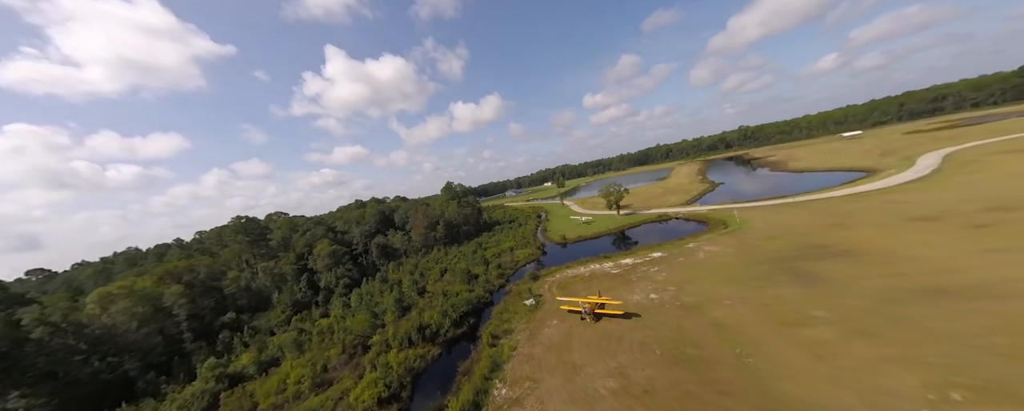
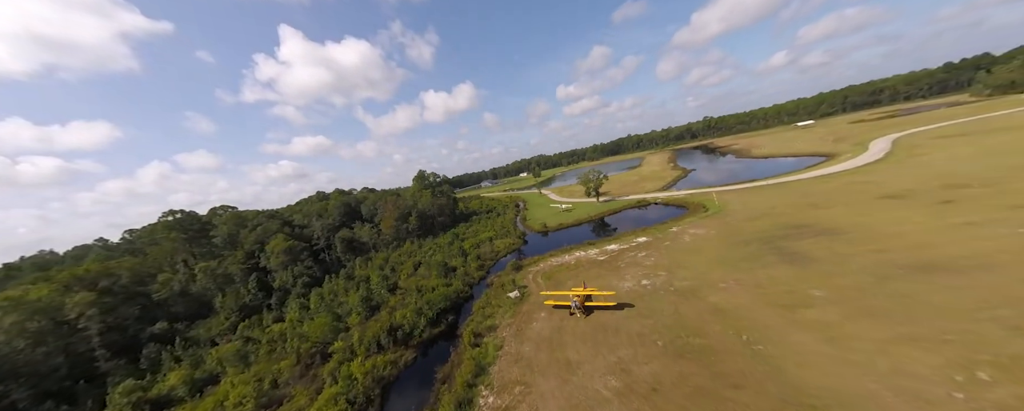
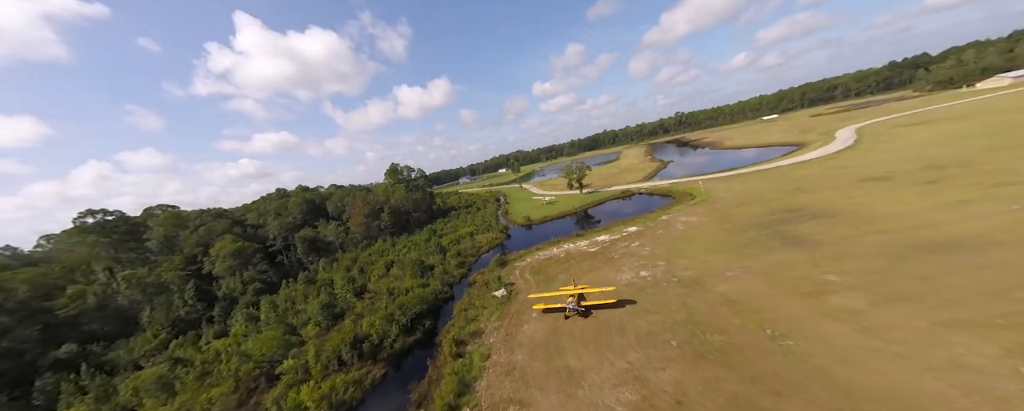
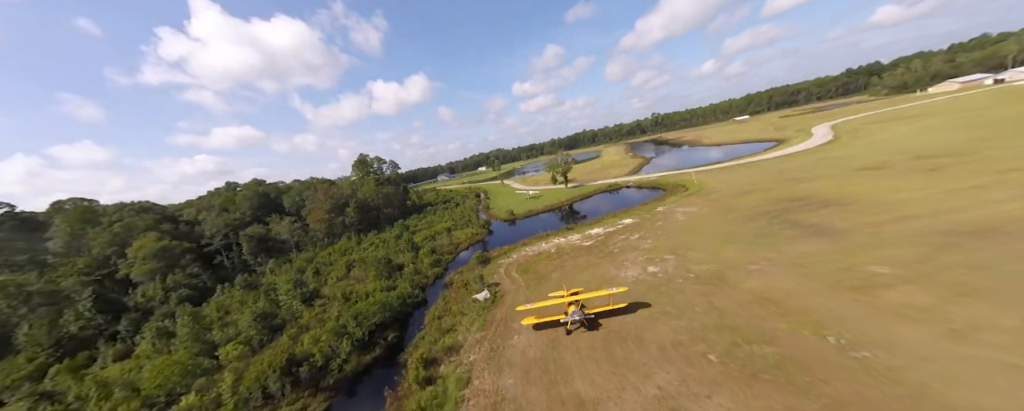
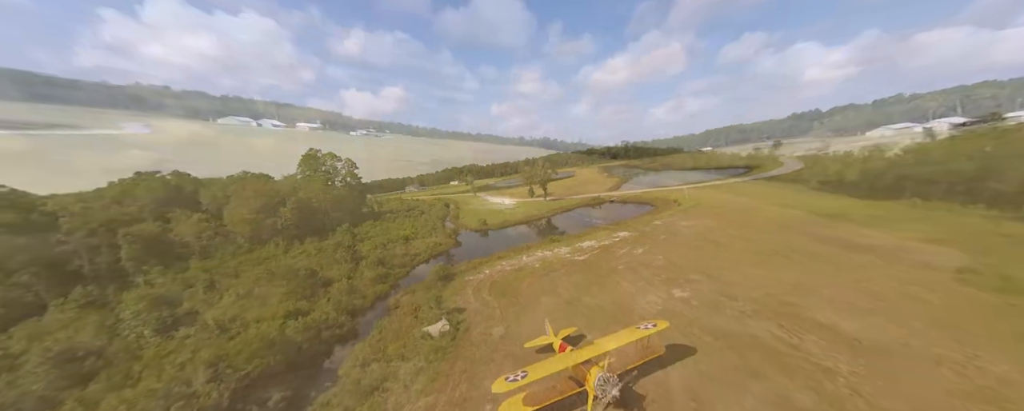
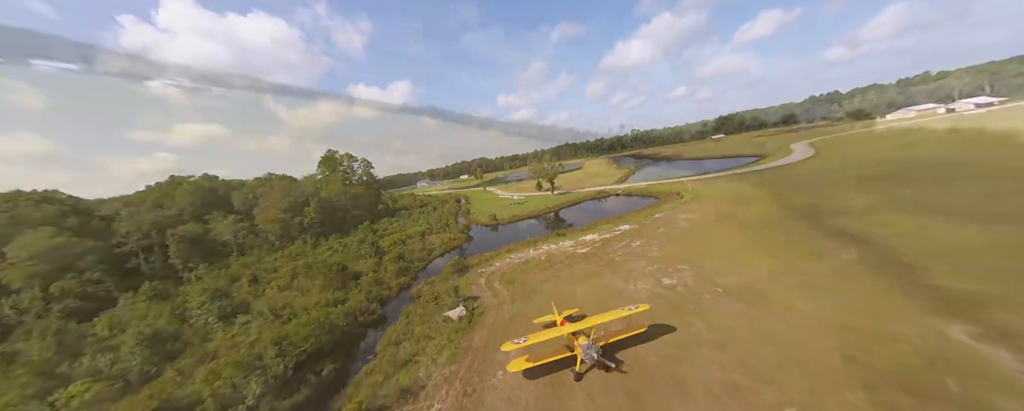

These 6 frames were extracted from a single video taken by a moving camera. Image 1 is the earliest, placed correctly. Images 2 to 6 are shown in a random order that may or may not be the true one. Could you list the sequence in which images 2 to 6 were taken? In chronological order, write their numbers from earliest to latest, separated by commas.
2, 3, 4, 6, 5
